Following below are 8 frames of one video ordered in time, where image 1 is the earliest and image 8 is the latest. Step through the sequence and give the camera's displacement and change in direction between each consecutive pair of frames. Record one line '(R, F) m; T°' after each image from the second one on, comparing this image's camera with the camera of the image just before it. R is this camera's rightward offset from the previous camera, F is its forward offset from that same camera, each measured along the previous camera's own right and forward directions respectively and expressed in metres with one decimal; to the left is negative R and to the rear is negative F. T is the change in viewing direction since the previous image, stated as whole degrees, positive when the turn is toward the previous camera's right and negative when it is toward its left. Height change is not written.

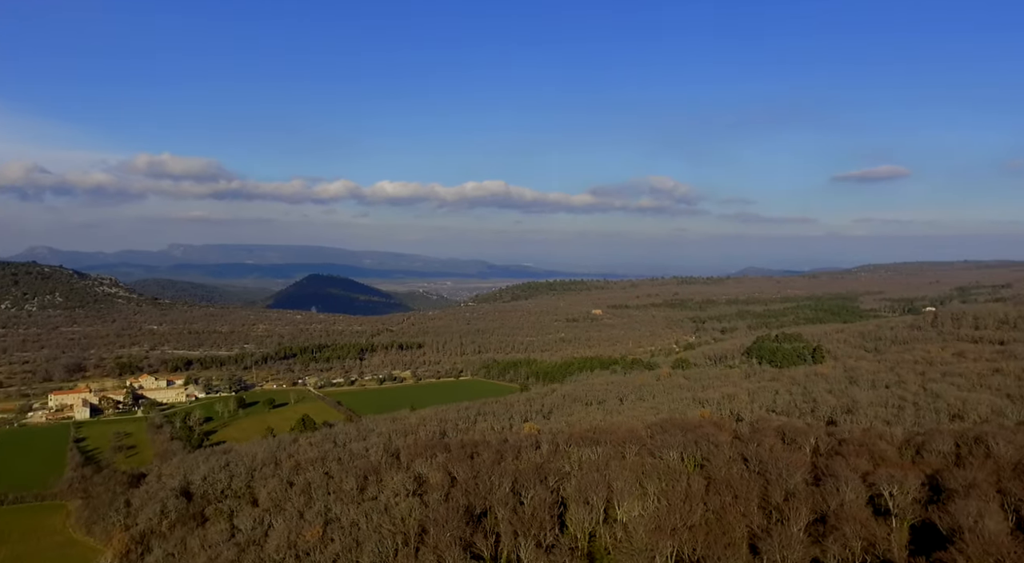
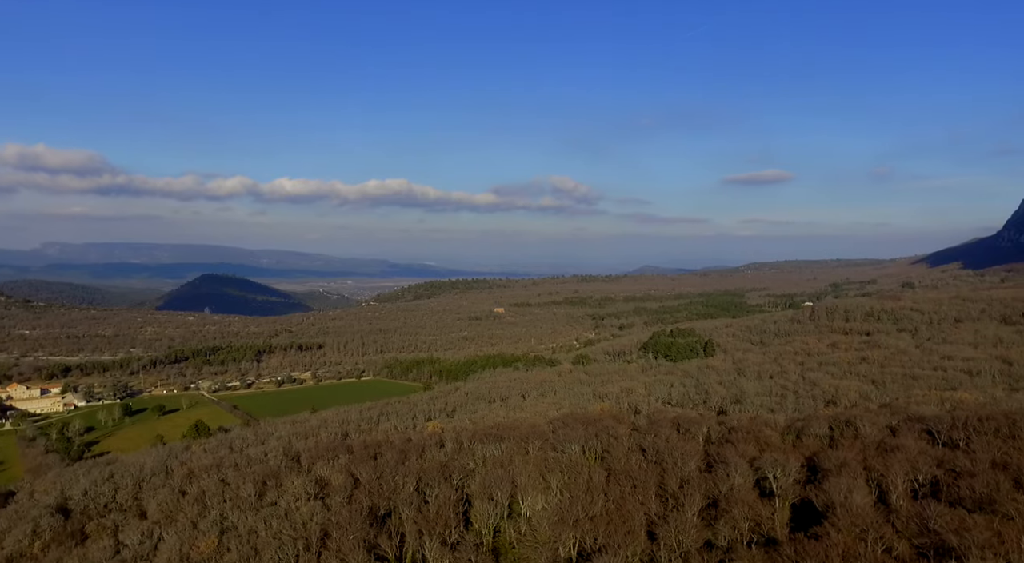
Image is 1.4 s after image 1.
(-0.5, -2.8) m; +7°
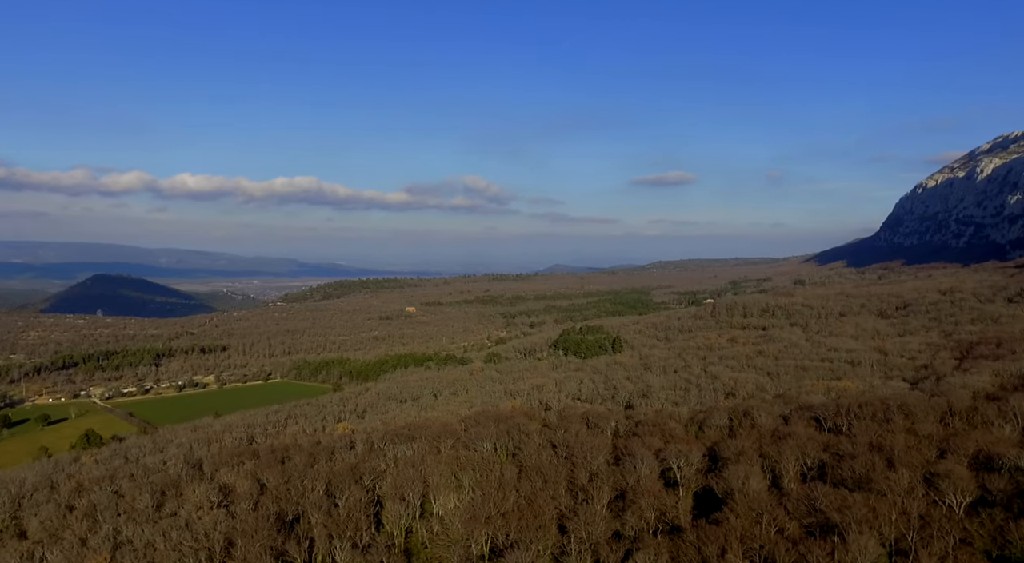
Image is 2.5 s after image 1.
(-0.2, -1.3) m; +6°
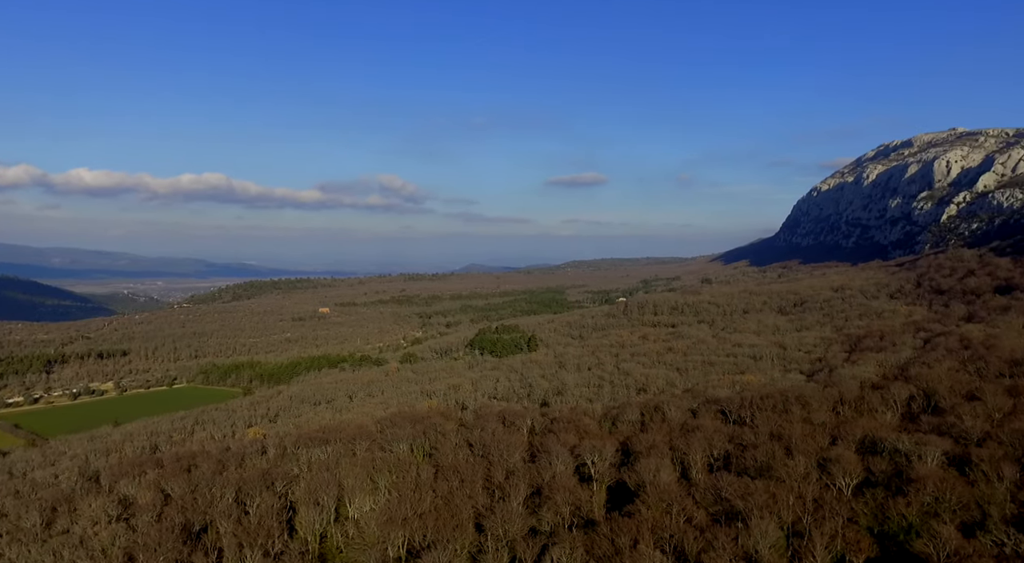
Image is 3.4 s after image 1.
(-0.1, -0.7) m; +6°
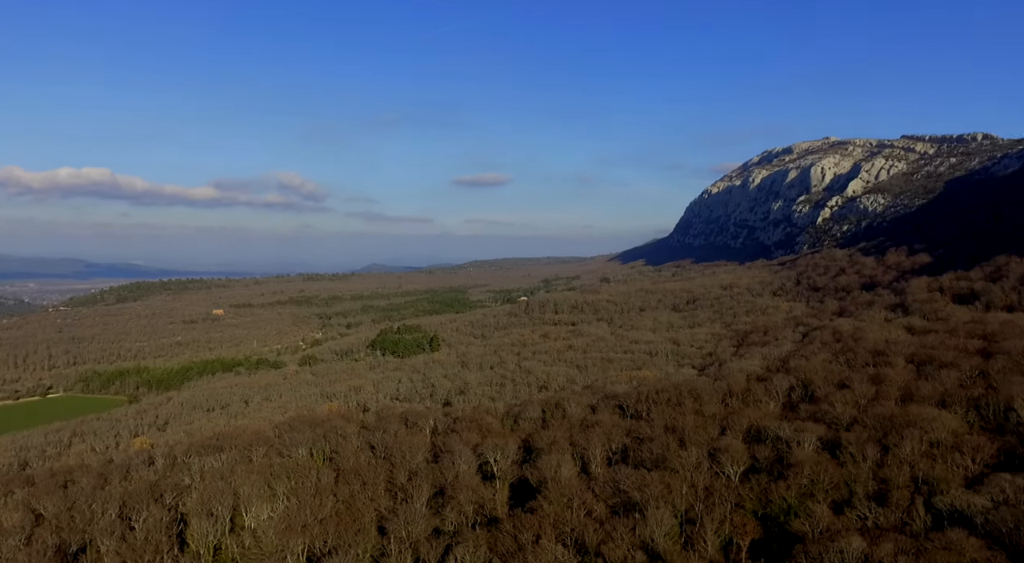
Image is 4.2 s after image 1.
(0.0, -0.4) m; +7°
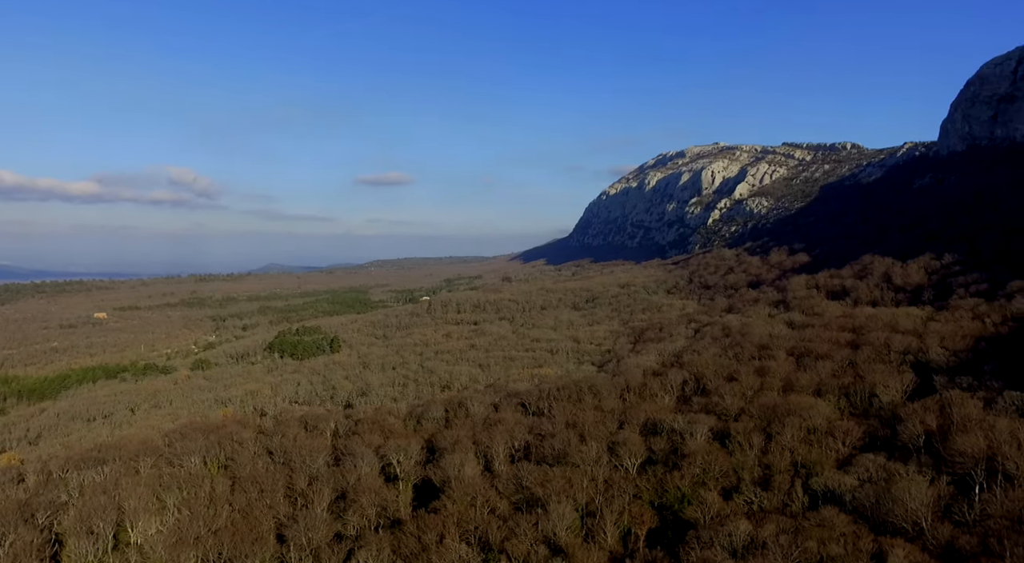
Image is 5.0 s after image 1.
(0.0, -0.2) m; +7°
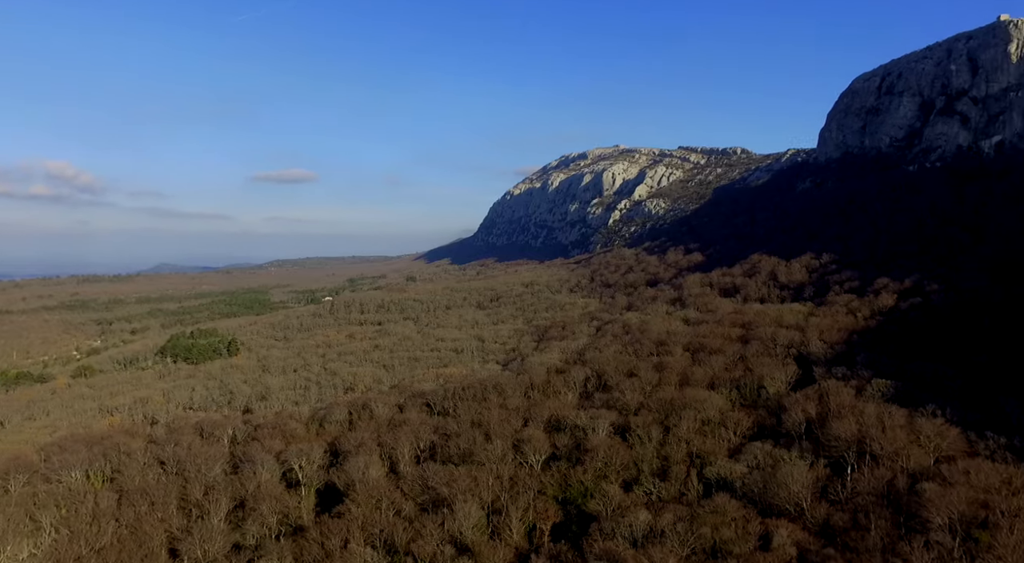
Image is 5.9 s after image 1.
(0.0, -0.1) m; +7°
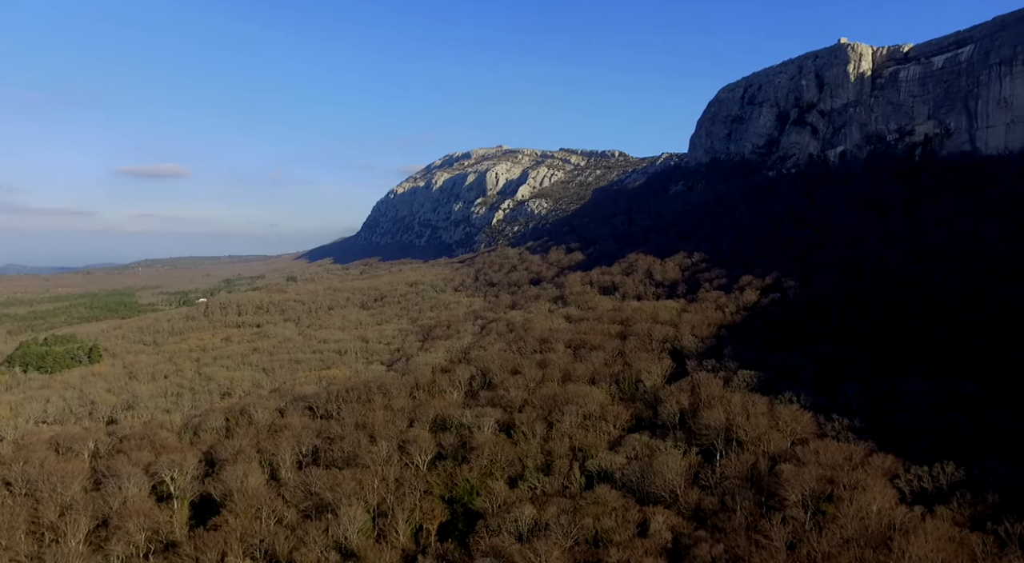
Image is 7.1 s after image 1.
(0.0, -0.1) m; +8°
